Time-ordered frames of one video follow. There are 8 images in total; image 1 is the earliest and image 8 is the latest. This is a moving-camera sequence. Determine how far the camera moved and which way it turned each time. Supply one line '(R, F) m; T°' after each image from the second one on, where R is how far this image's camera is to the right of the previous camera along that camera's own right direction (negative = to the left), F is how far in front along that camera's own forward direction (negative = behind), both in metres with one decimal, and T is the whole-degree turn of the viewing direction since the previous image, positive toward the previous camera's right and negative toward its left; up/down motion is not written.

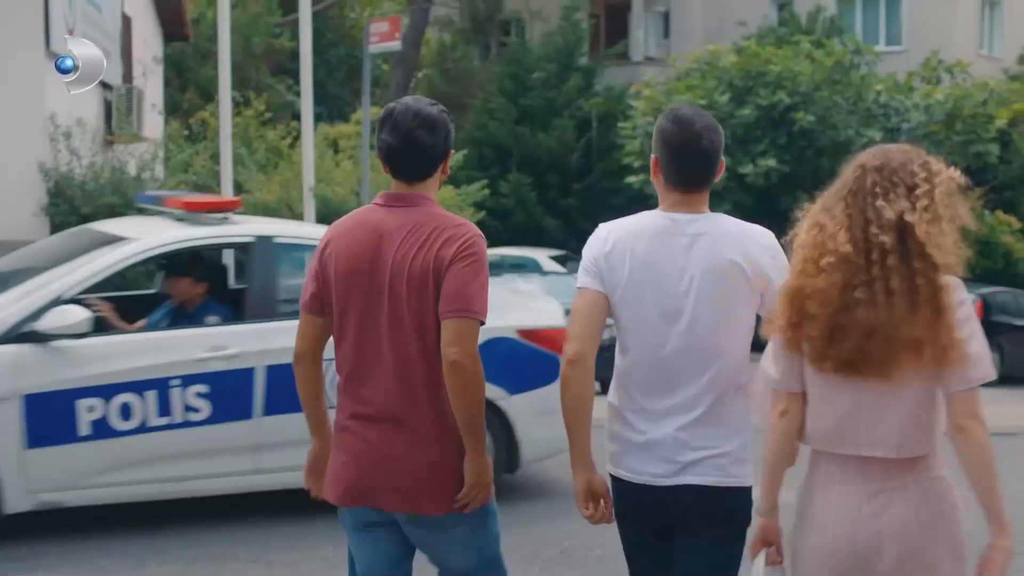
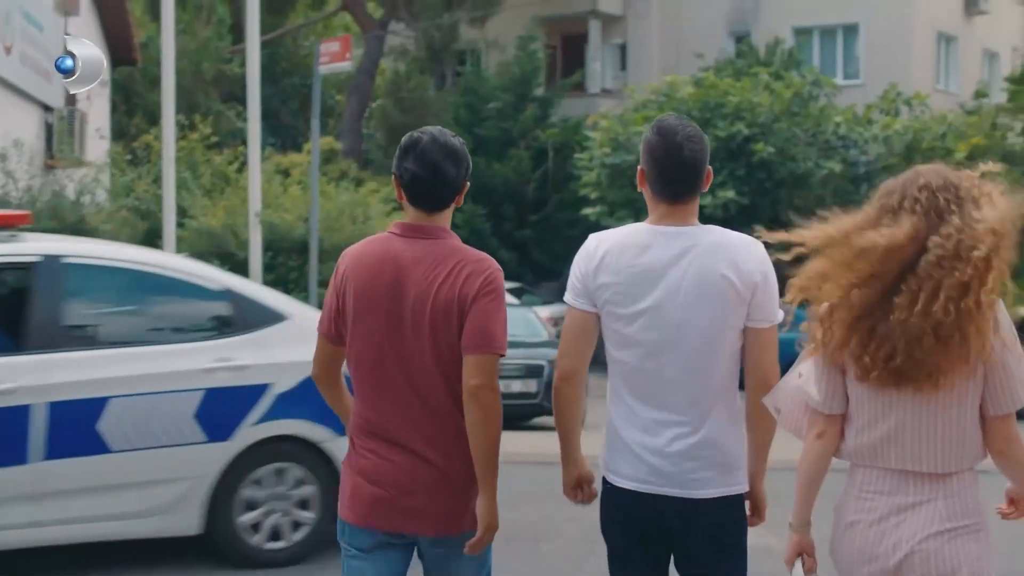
(0.0, +0.4) m; +2°
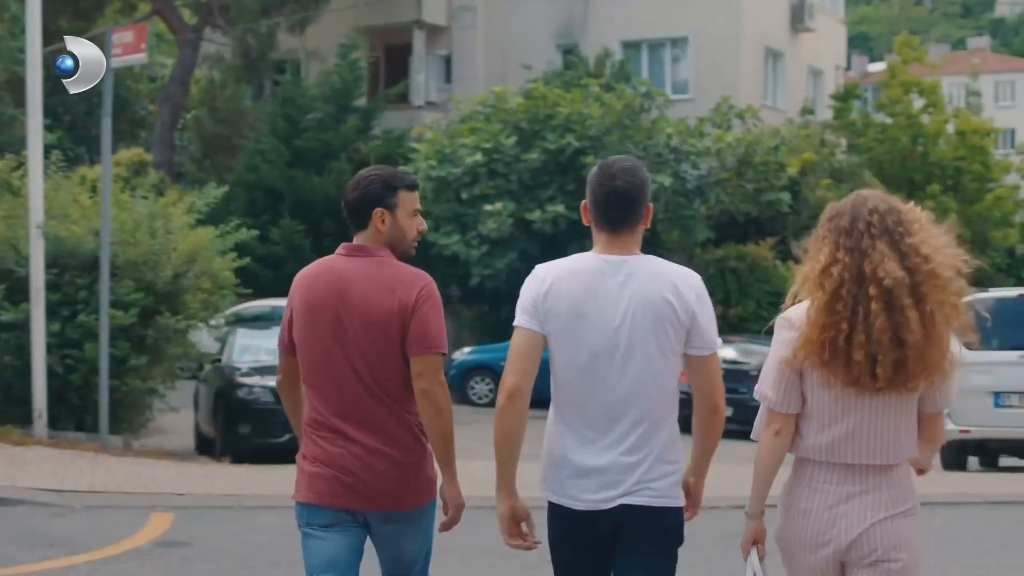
(0.0, +1.0) m; +6°
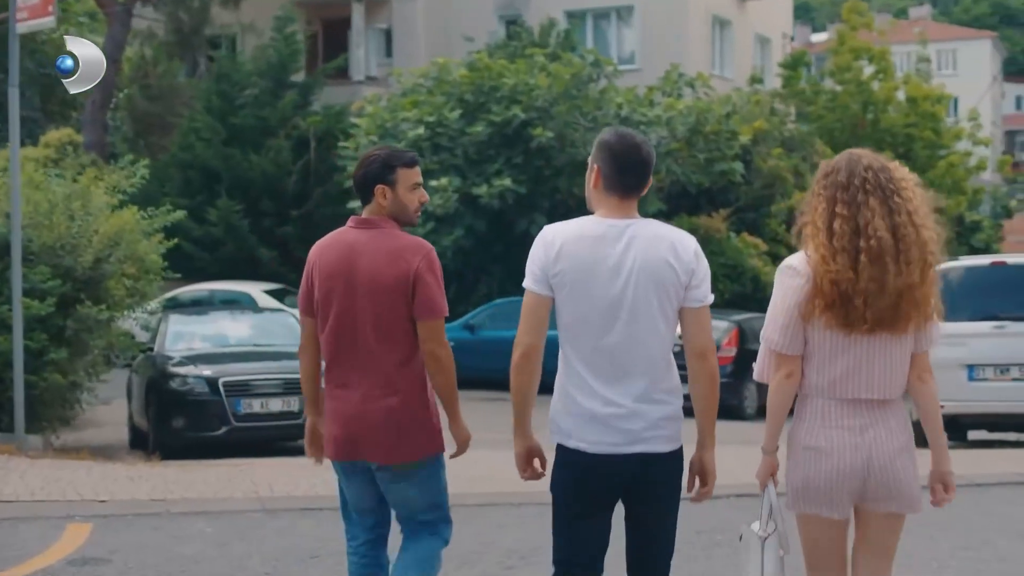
(0.0, +0.7) m; +2°
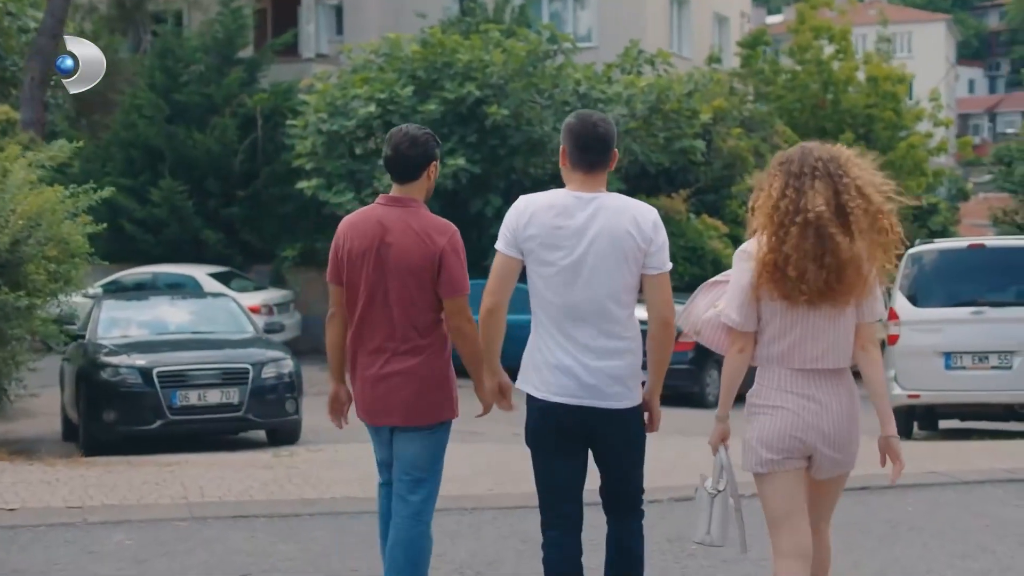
(0.0, +0.7) m; +2°
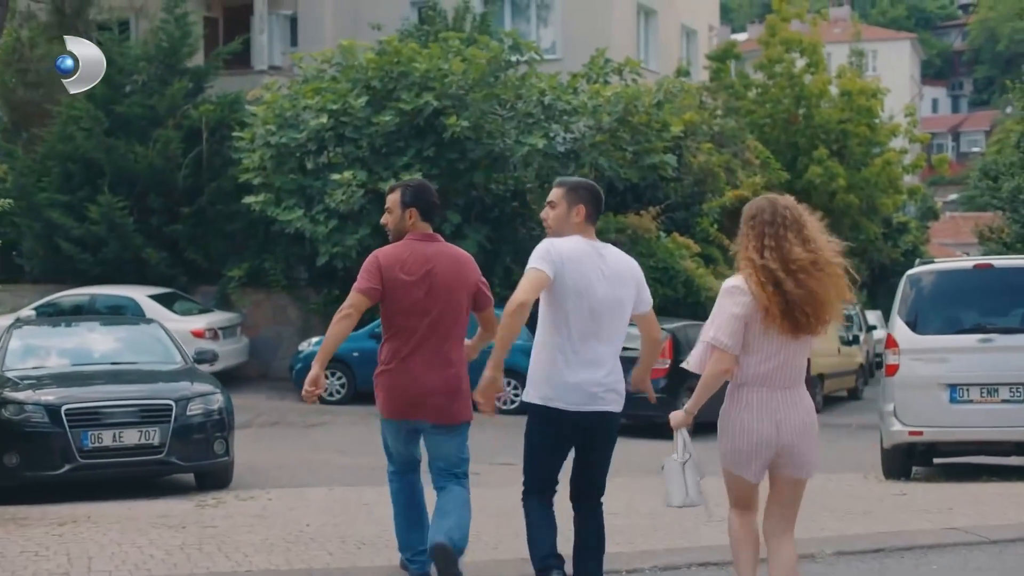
(0.0, +1.2) m; +1°
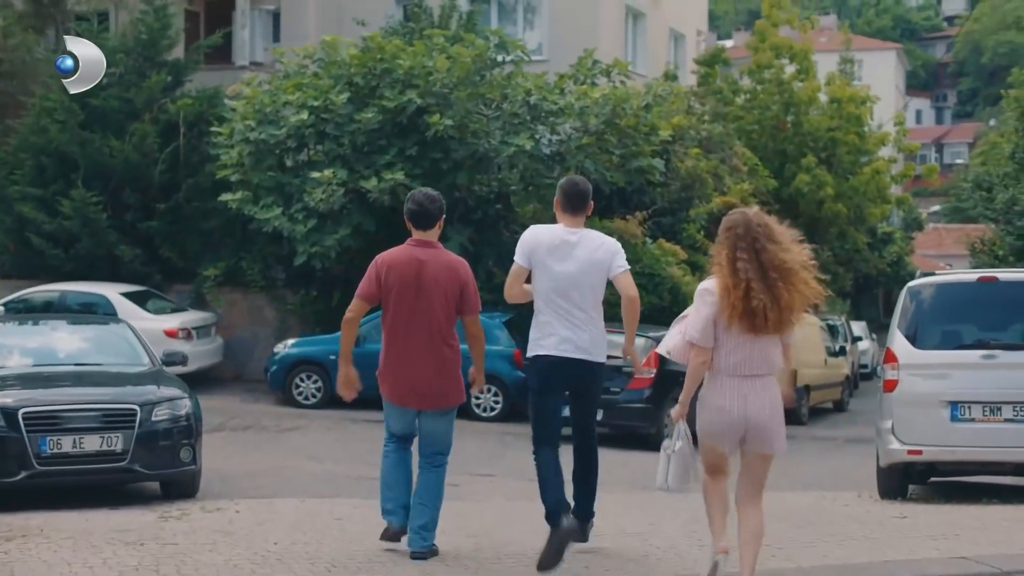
(0.0, +0.4) m; +1°
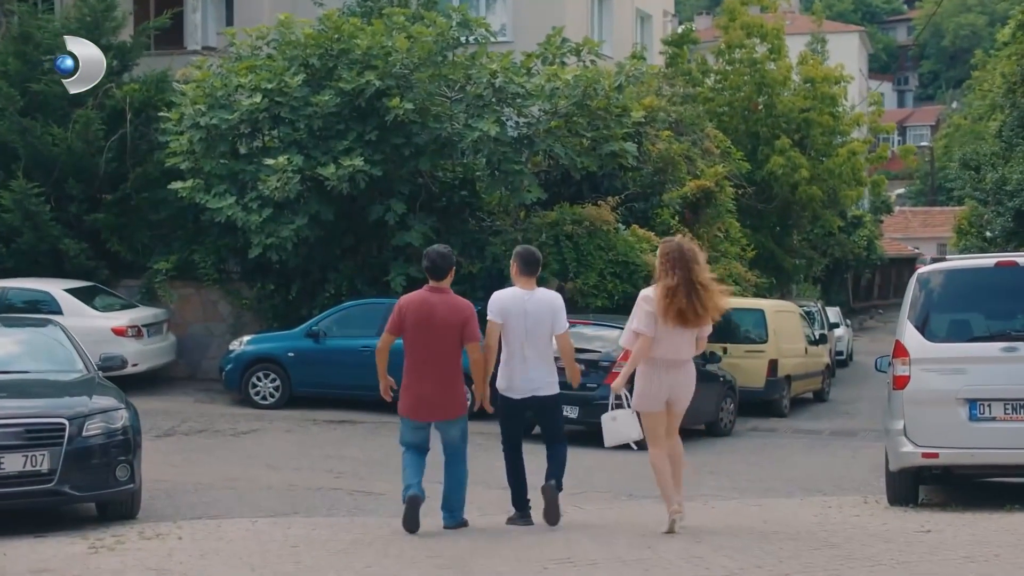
(-0.1, +1.0) m; +1°
